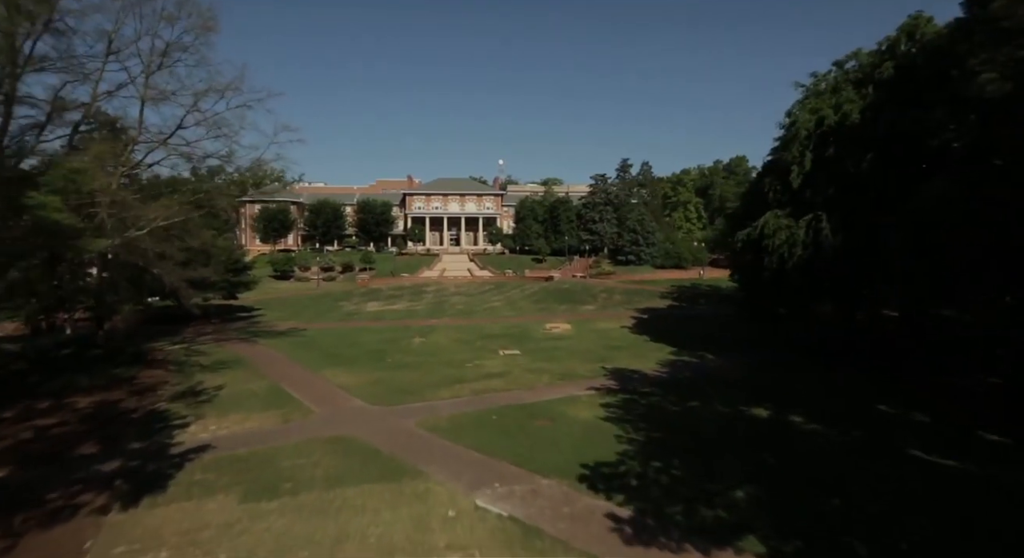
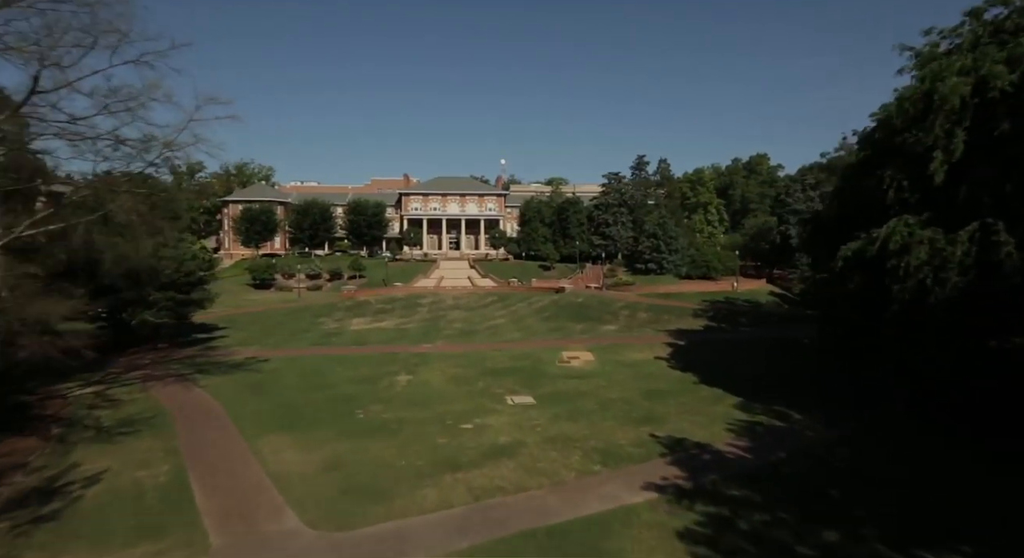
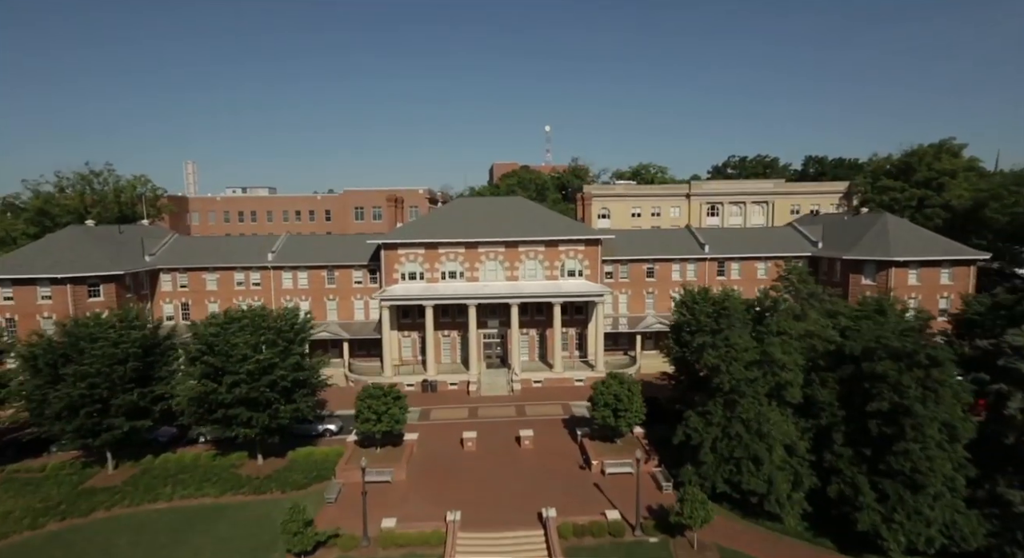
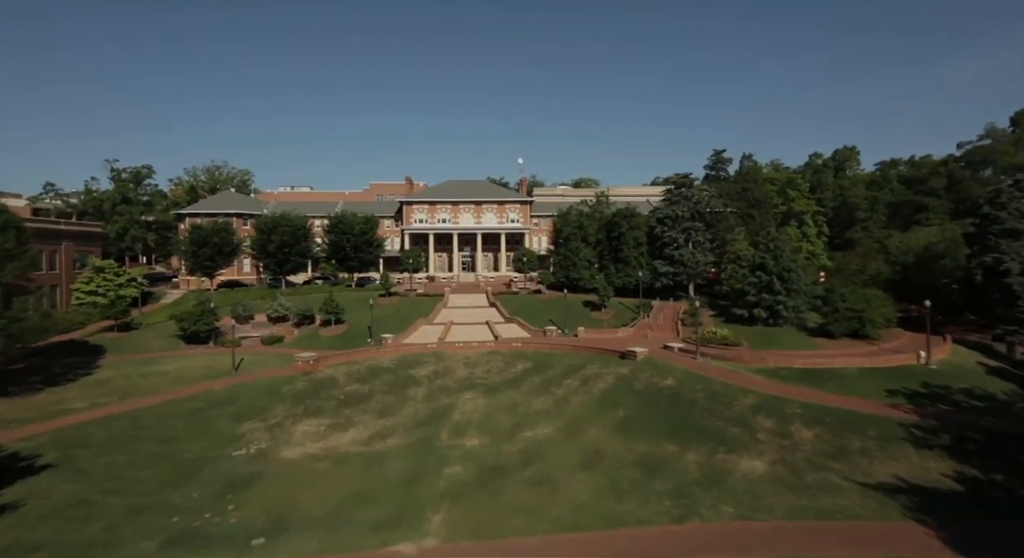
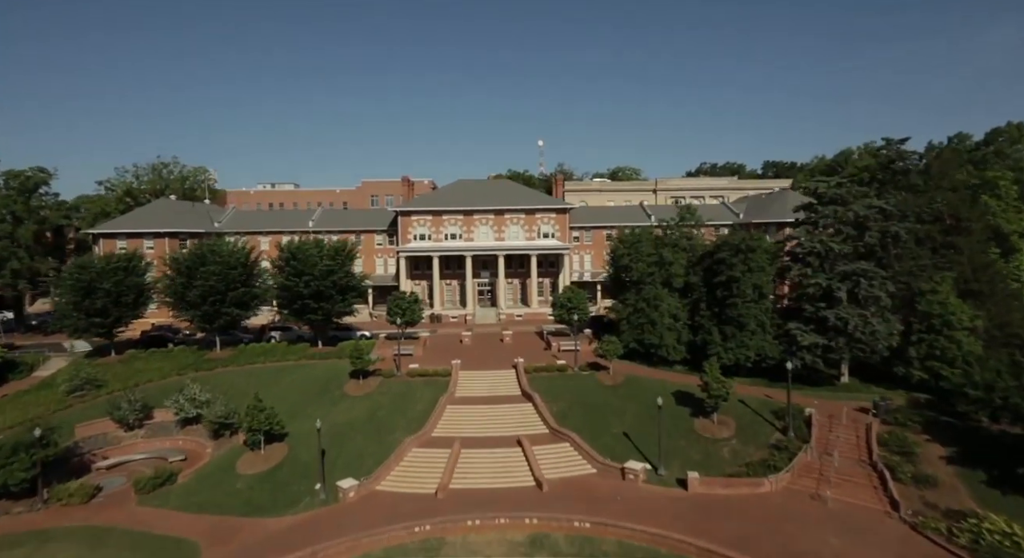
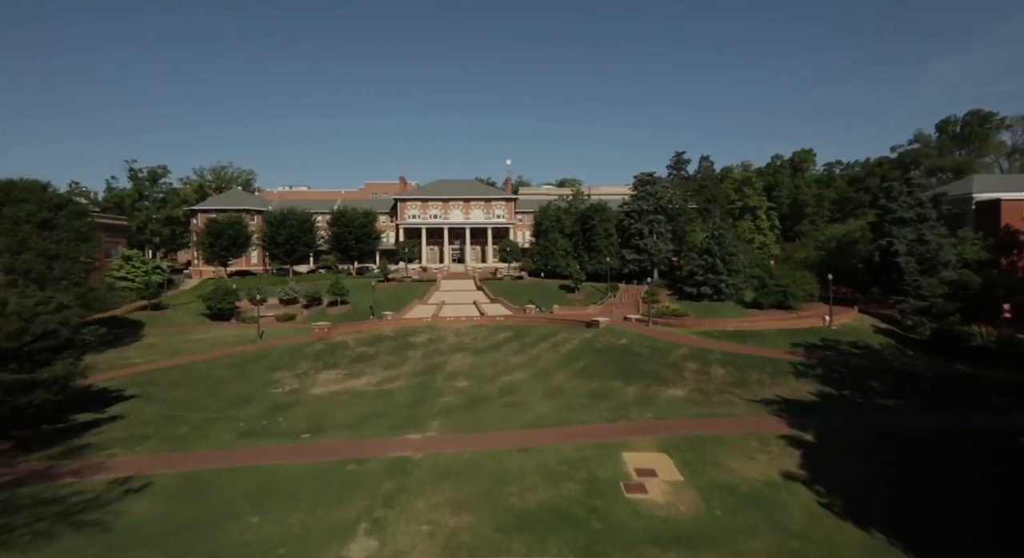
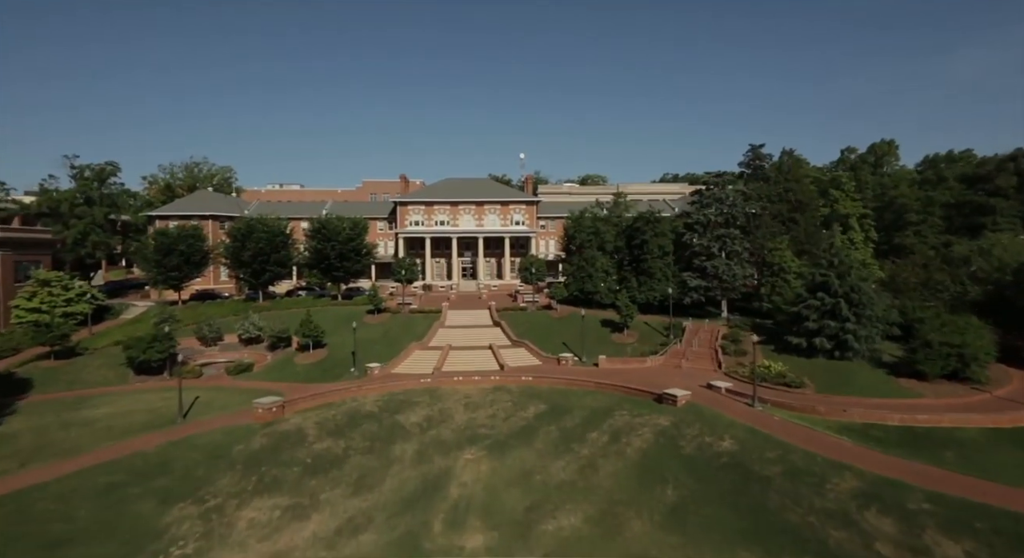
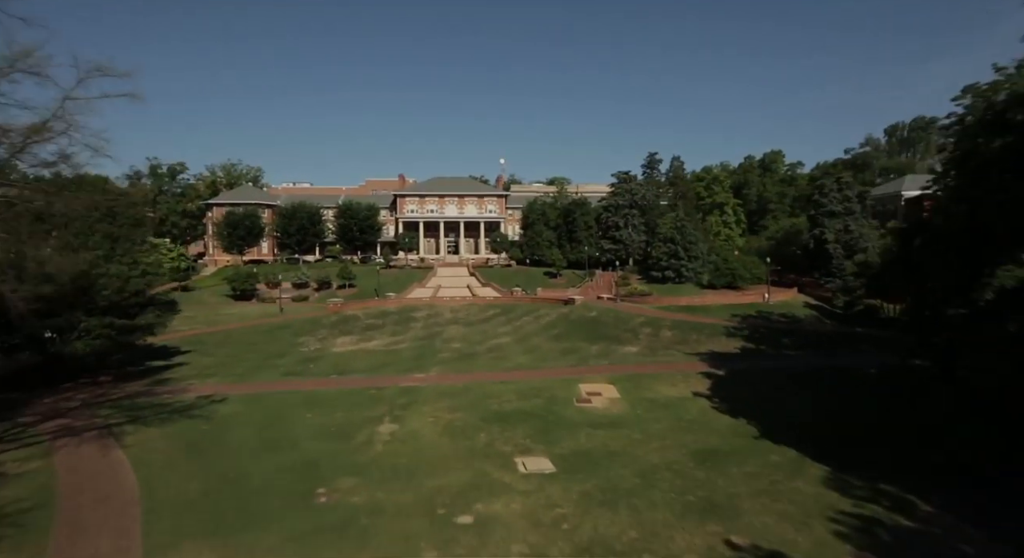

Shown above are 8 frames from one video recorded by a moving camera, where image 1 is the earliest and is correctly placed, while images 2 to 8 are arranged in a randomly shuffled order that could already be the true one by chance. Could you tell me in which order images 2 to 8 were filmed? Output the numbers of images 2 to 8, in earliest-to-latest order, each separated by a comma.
2, 8, 6, 4, 7, 5, 3
